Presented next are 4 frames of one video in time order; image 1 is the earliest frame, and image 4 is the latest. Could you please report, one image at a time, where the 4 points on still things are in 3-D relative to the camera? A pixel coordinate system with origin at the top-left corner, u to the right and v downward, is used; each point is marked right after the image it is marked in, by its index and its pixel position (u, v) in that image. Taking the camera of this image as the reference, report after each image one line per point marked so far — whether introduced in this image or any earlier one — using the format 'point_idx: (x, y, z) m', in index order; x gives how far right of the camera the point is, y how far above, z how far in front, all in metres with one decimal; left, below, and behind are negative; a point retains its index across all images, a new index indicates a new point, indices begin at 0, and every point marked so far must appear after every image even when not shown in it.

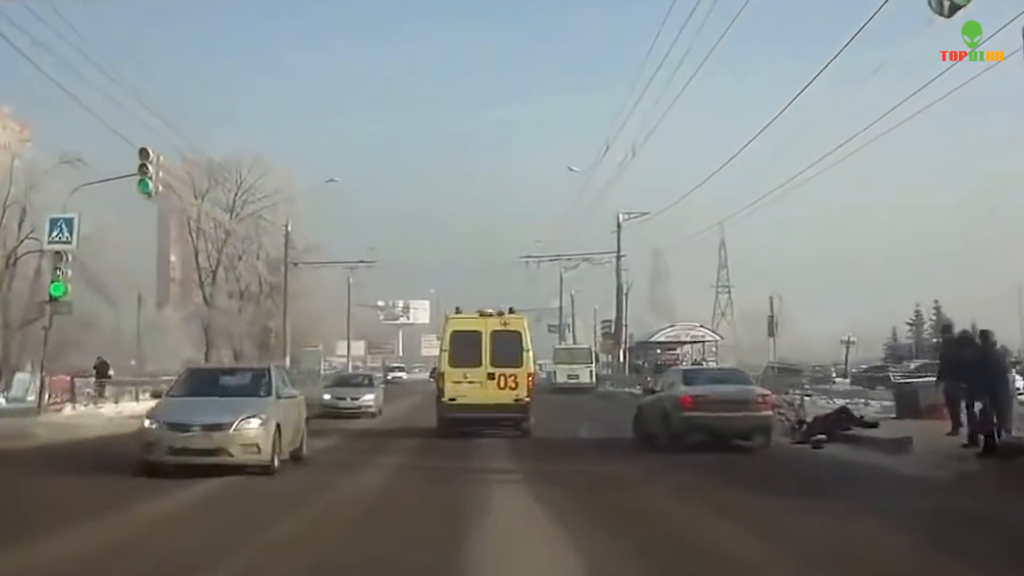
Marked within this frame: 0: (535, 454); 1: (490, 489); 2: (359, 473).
0: (+0.3, -2.5, +18.8) m
1: (-0.3, -2.5, +15.6) m
2: (-2.1, -2.6, +17.2) m
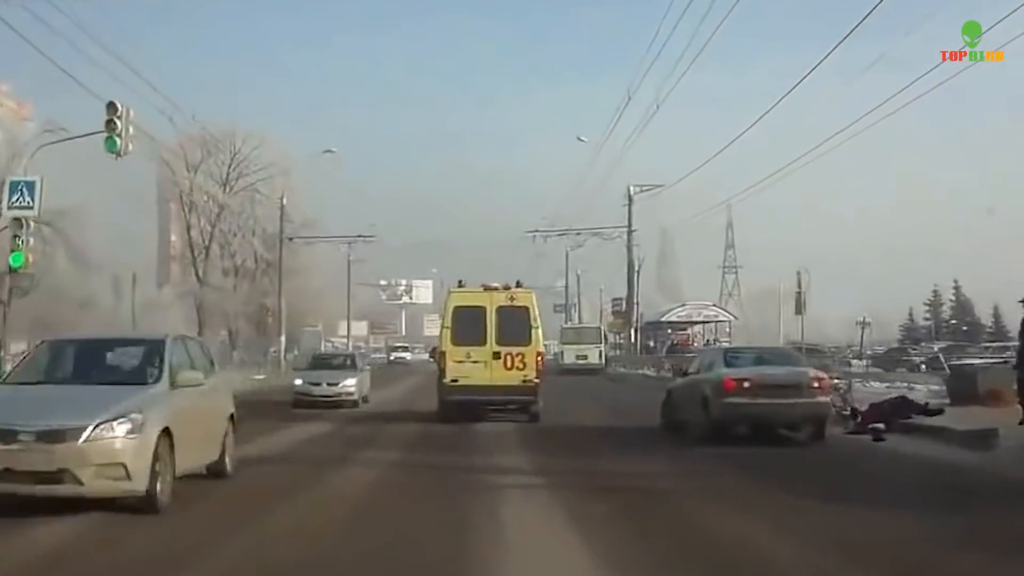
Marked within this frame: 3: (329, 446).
0: (+0.5, -2.1, +16.3) m
1: (-0.1, -2.1, +13.1) m
2: (-2.0, -2.1, +14.8) m
3: (-2.6, -2.3, +17.8) m
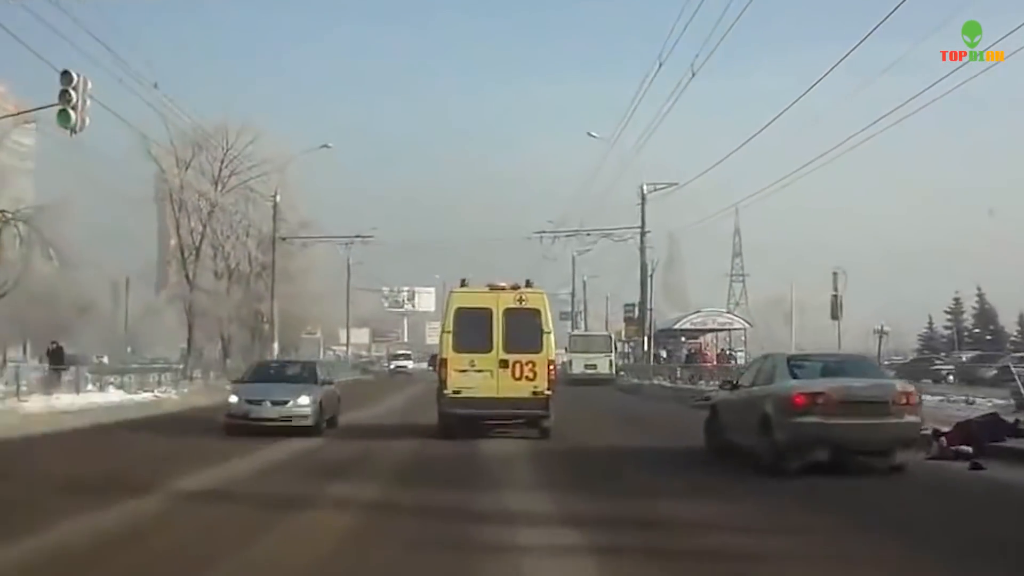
0: (+0.6, -2.0, +13.4) m
1: (0.0, -2.0, +10.3) m
2: (-1.9, -2.0, +11.9) m
3: (-2.5, -2.2, +15.0) m
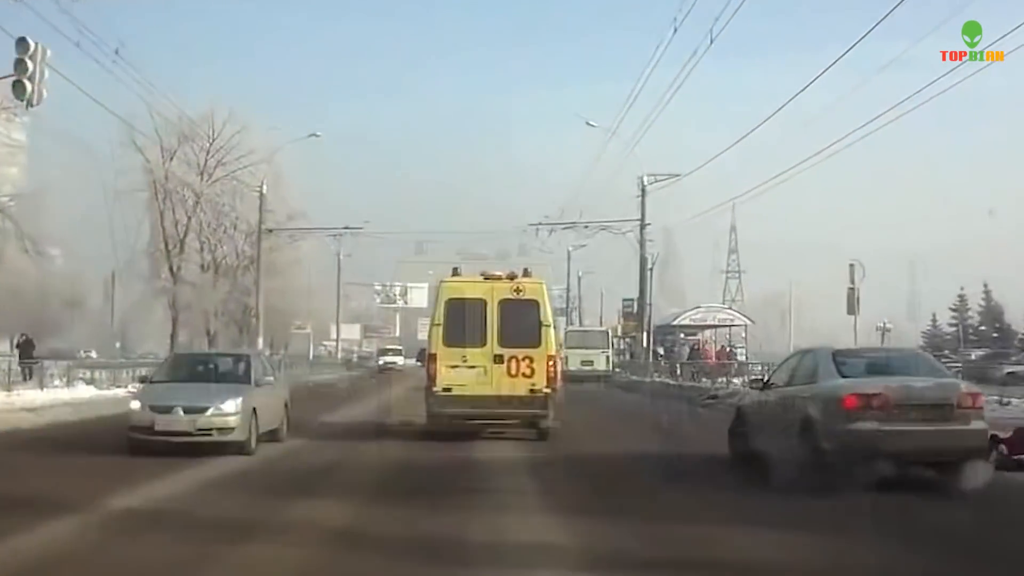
0: (+0.6, -1.9, +11.7) m
1: (0.0, -1.9, +8.5) m
2: (-1.9, -1.9, +10.1) m
3: (-2.5, -2.0, +13.2) m
